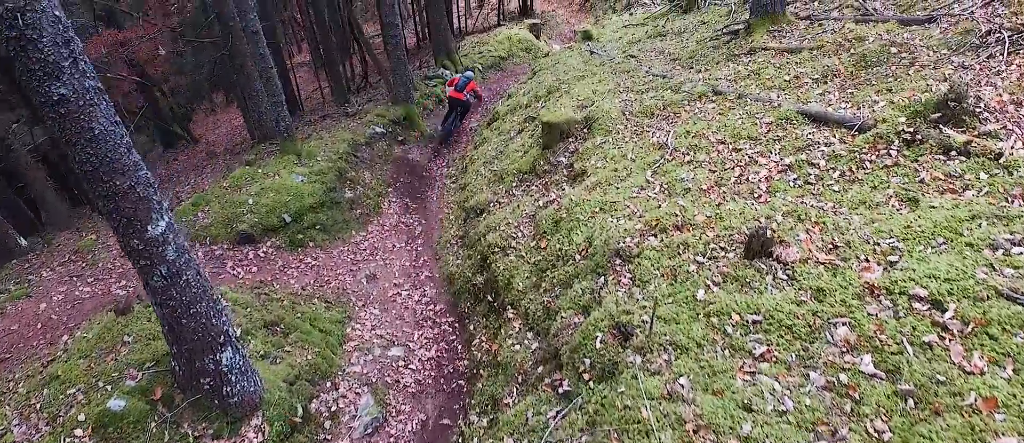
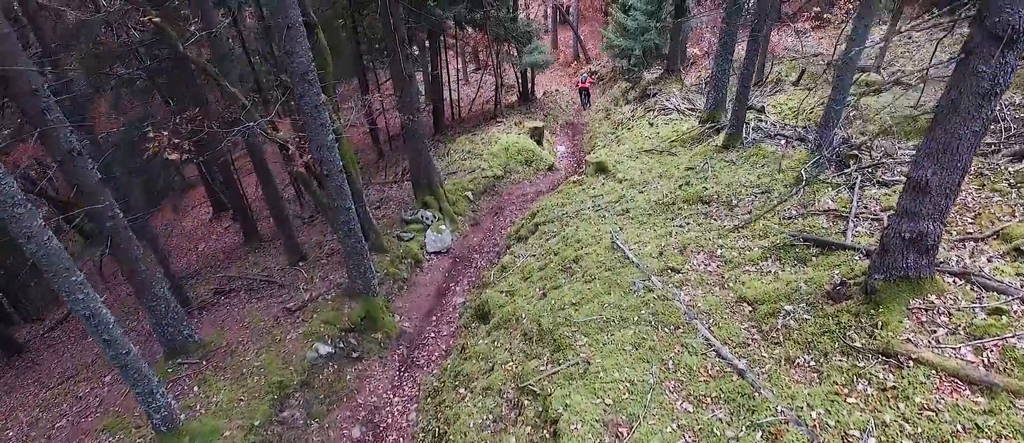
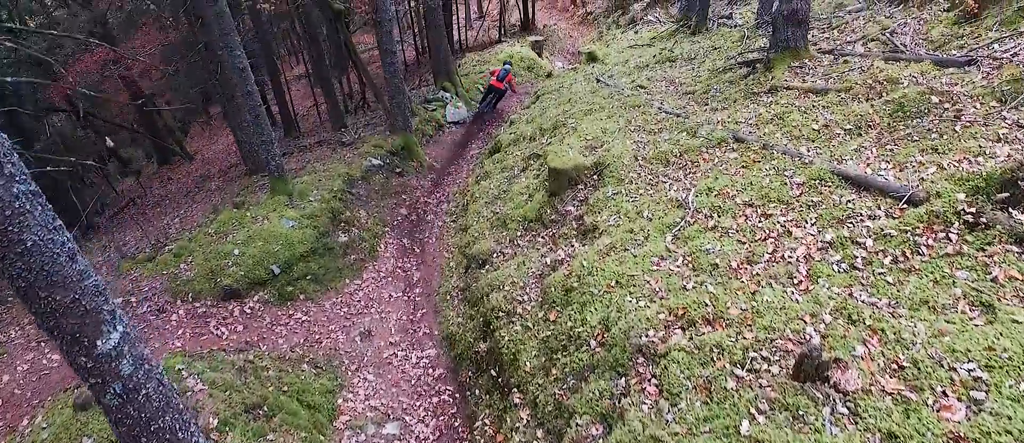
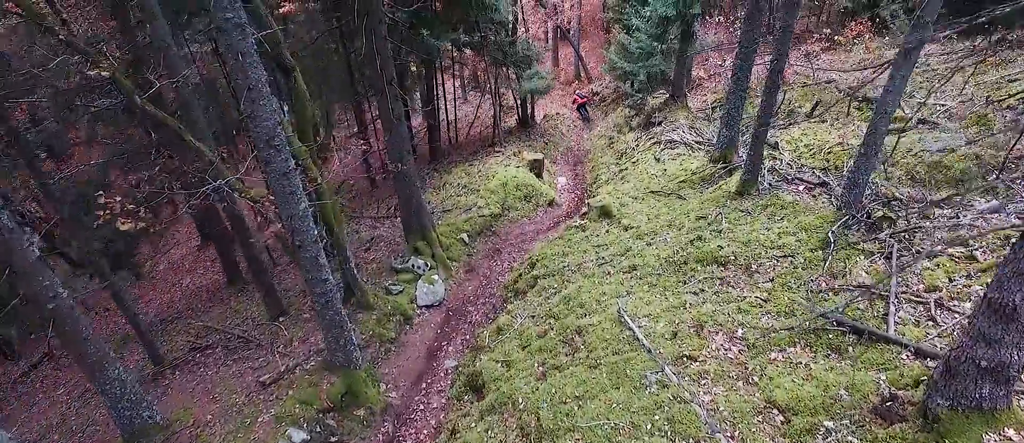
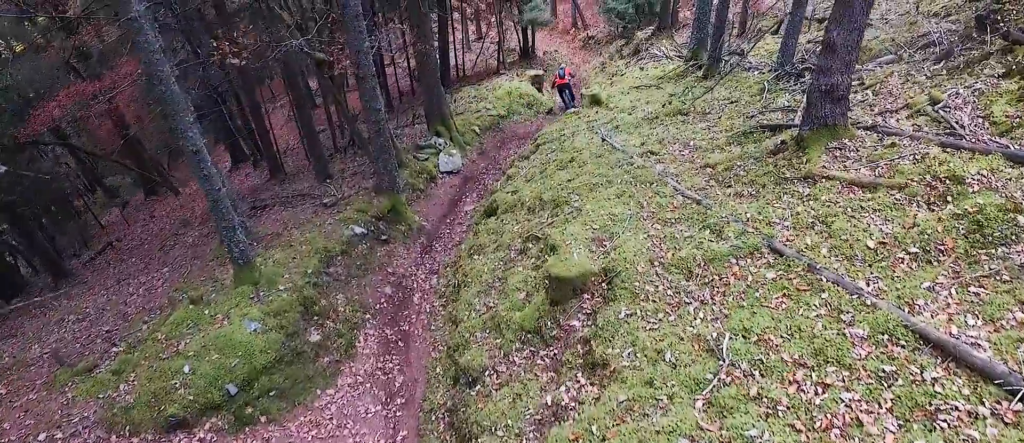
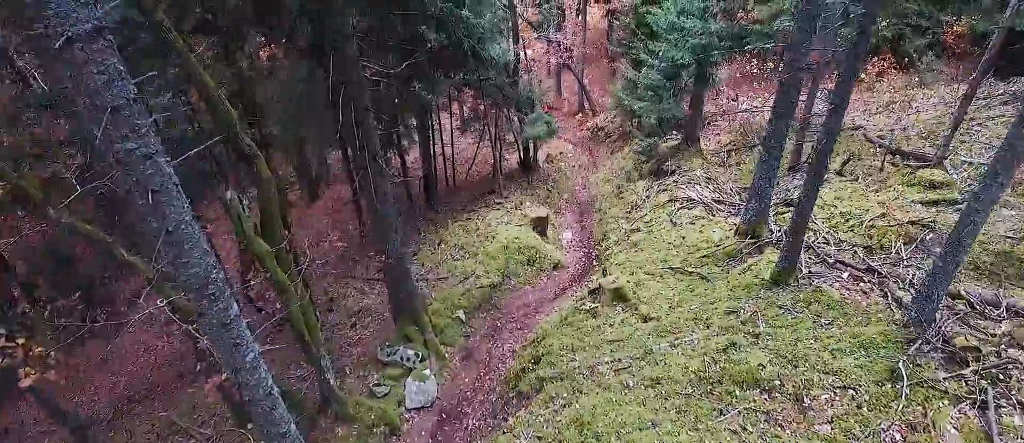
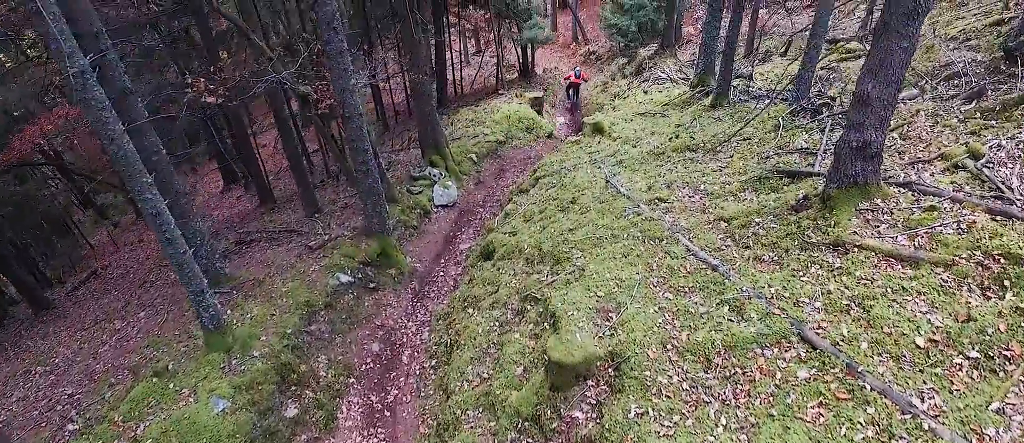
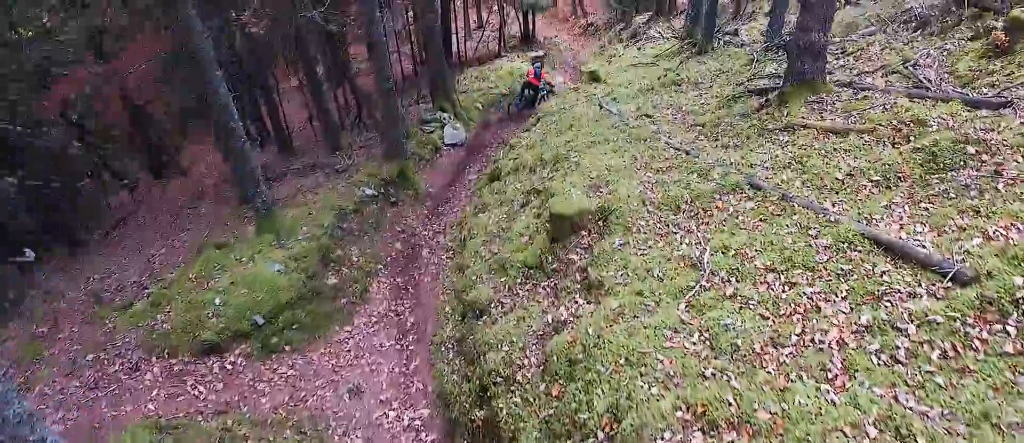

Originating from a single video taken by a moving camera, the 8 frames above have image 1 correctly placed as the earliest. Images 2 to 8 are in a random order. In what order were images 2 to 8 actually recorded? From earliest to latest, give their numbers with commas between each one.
3, 8, 5, 7, 2, 4, 6
